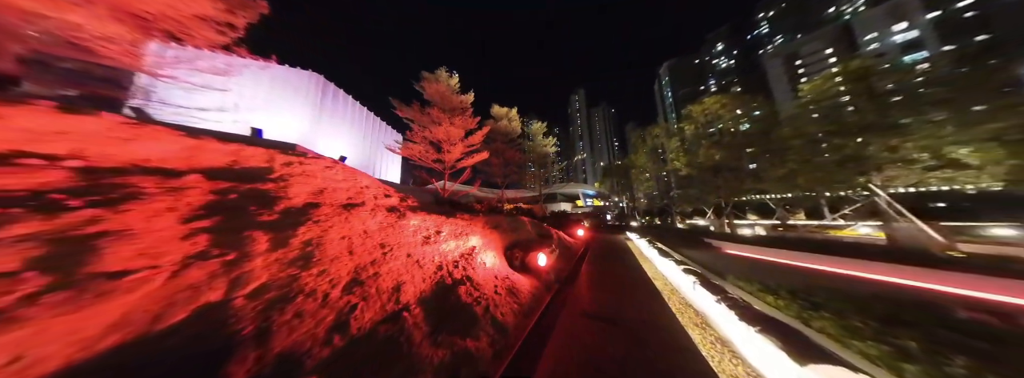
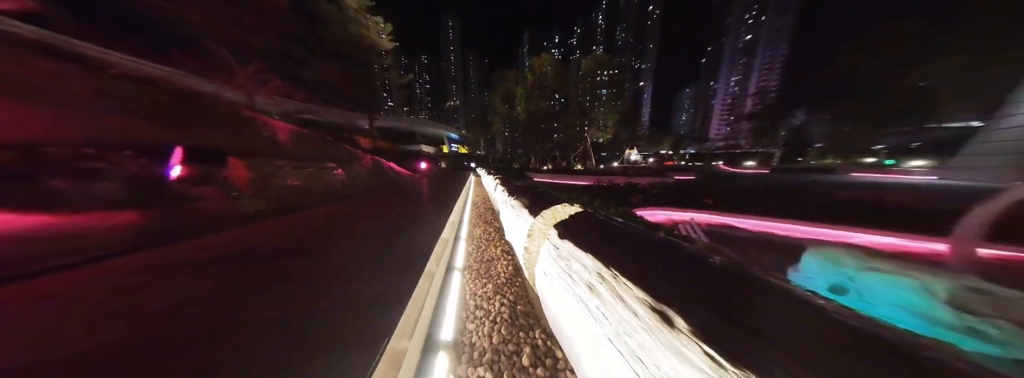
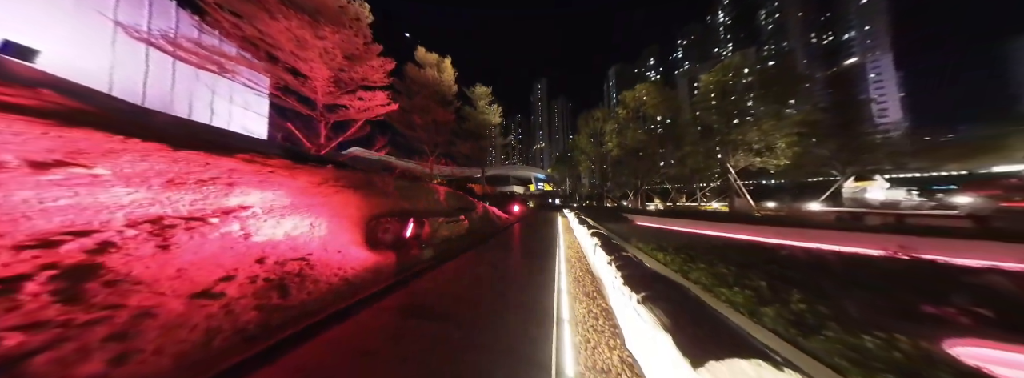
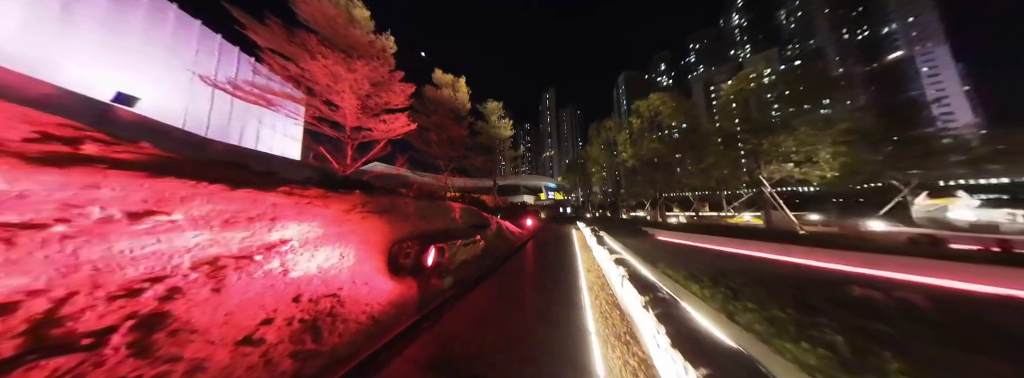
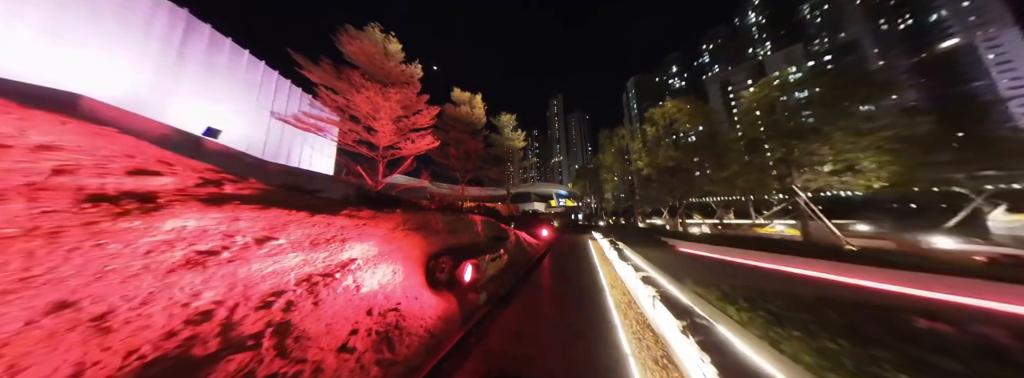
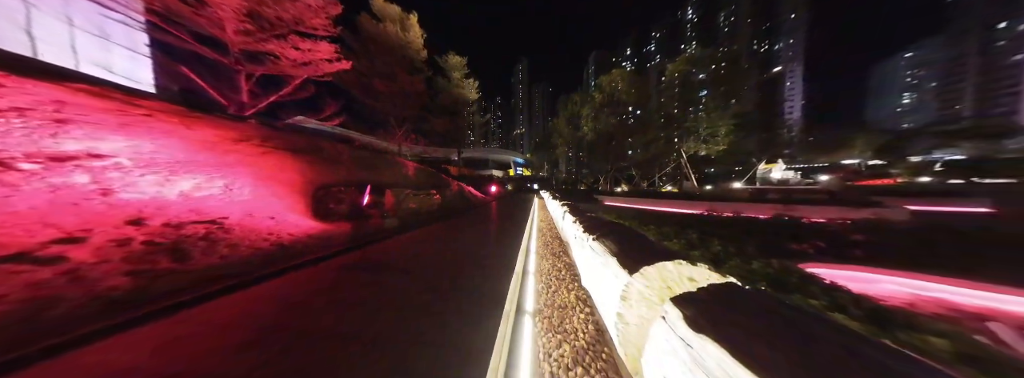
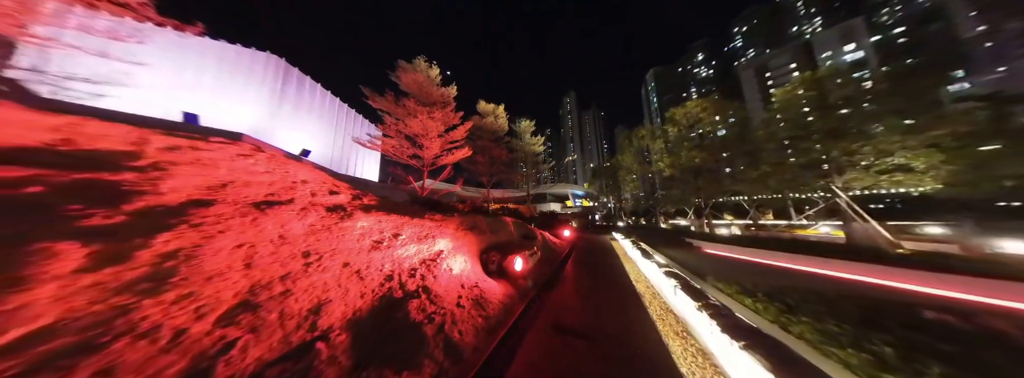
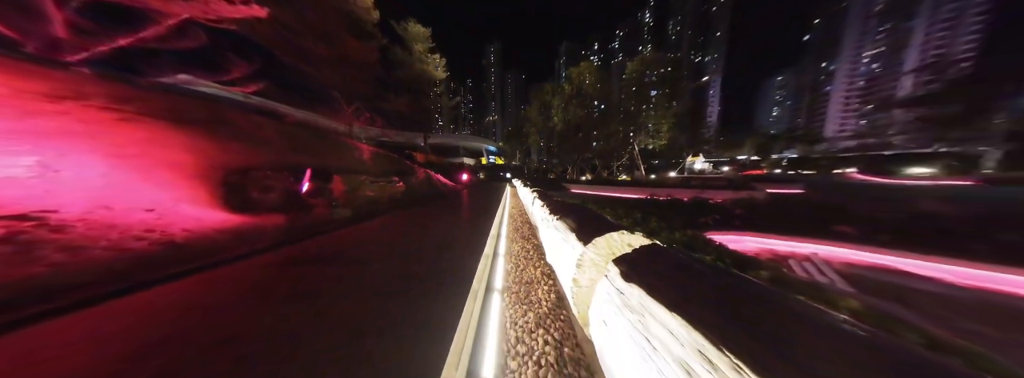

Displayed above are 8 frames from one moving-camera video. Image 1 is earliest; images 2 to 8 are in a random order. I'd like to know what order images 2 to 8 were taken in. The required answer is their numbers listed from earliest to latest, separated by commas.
7, 5, 4, 3, 6, 8, 2
